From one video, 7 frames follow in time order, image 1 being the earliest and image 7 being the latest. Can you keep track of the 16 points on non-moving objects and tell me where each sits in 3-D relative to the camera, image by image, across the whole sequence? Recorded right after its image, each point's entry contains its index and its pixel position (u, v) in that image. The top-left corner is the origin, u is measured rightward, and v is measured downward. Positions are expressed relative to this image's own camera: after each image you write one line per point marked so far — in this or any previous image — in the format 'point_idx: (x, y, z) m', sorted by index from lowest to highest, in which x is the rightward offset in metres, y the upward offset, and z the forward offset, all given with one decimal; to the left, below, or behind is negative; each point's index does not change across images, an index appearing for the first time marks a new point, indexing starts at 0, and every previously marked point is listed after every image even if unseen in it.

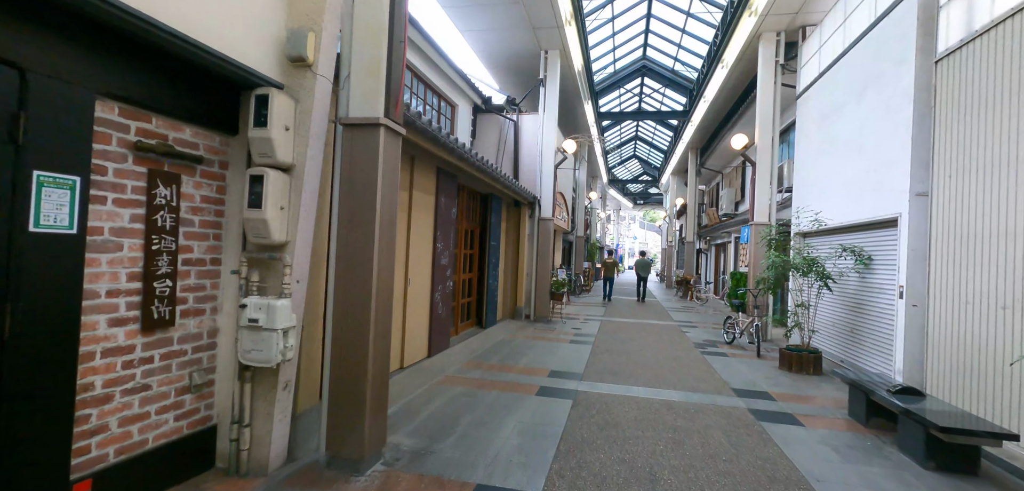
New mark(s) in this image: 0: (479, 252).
0: (-0.7, -0.1, +9.1) m
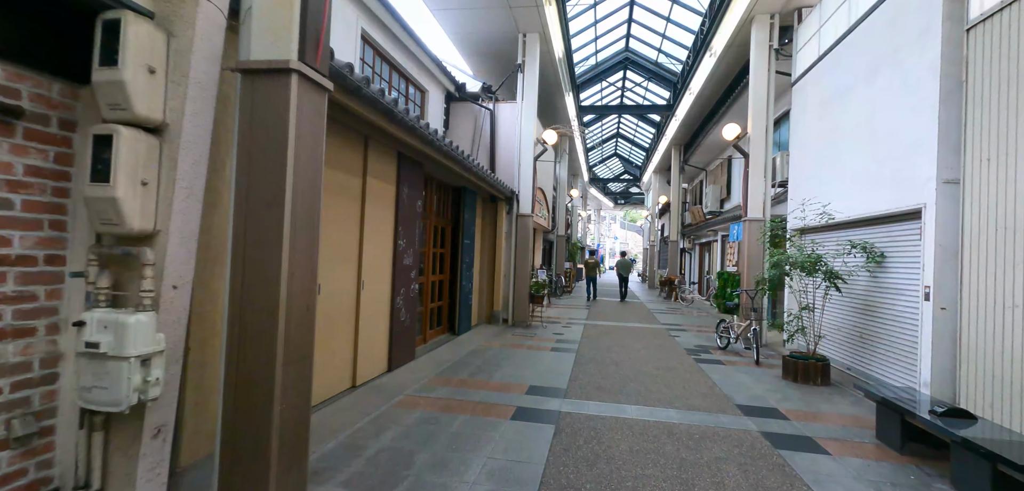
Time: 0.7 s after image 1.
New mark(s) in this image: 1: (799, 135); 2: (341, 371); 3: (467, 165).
0: (-1.1, -0.1, +8.3) m
1: (+4.8, +1.8, +7.8) m
2: (-1.7, -1.3, +4.7) m
3: (-0.6, +1.2, +6.9) m
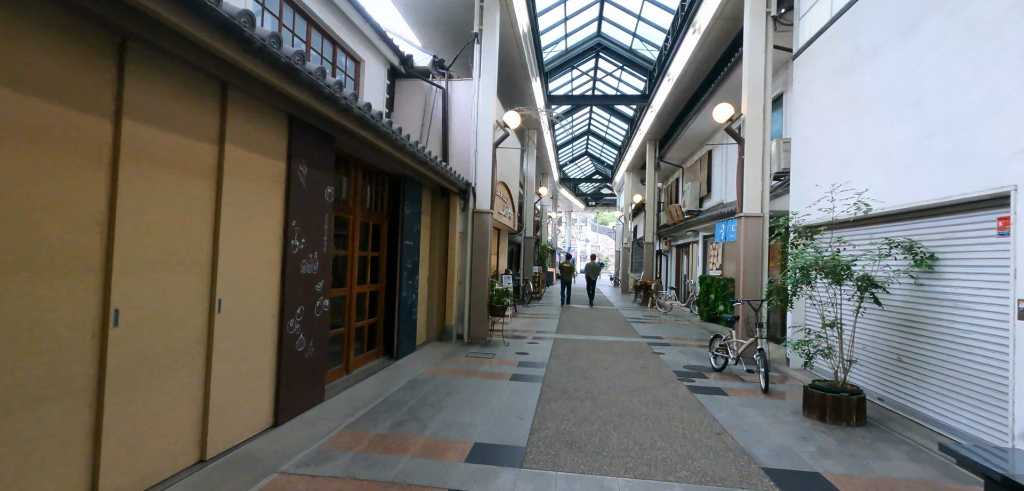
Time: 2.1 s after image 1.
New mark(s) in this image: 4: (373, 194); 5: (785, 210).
0: (-1.8, -0.1, +6.6) m
1: (+4.1, +1.8, +6.5) m
2: (-2.2, -1.3, +3.1) m
3: (-1.2, +1.2, +5.3) m
4: (-1.9, +0.7, +6.2) m
5: (+4.4, +0.6, +7.2) m
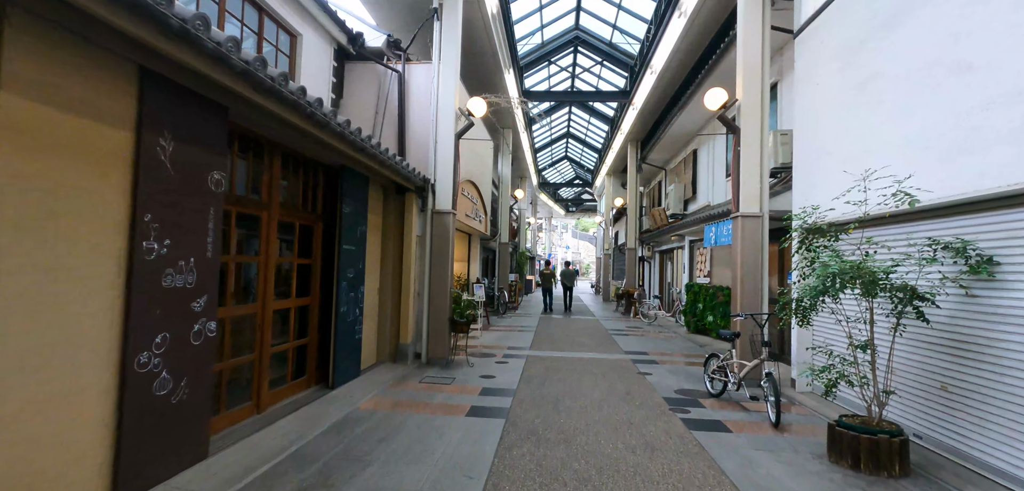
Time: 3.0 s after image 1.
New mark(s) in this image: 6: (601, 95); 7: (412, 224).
0: (-2.3, -0.2, +5.5) m
1: (+3.7, +1.8, +5.6) m
2: (-2.5, -1.3, +1.9) m
3: (-1.7, +1.1, +4.2) m
4: (-2.3, +0.6, +5.1) m
5: (+3.8, +0.5, +6.3) m
6: (+2.7, +4.6, +14.2) m
7: (-1.5, +0.3, +7.1) m
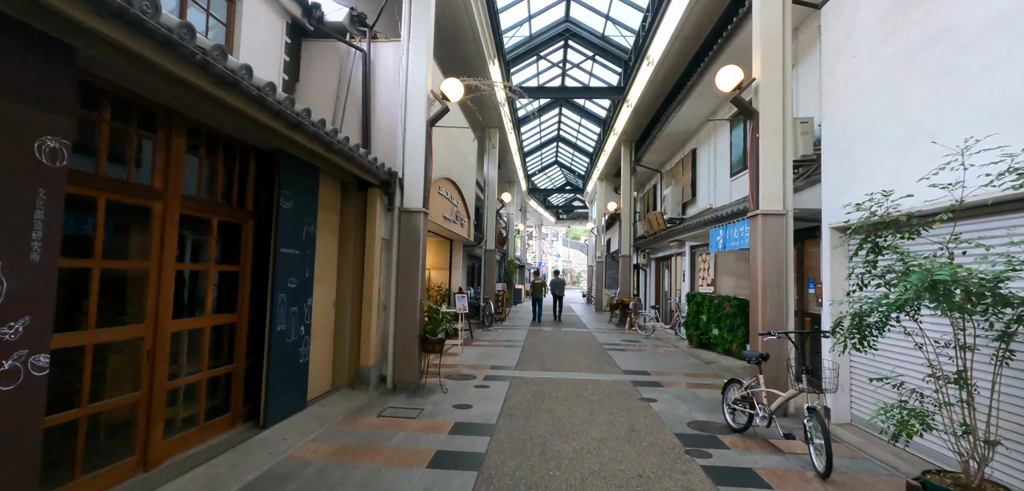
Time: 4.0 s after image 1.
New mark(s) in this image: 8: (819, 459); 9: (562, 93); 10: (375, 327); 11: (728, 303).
0: (-2.5, -0.2, +4.4) m
1: (+3.4, +1.8, +4.7) m
2: (-2.7, -1.2, +0.8) m
3: (-1.9, +1.1, +3.2) m
4: (-2.6, +0.6, +4.0) m
5: (+3.6, +0.5, +5.3) m
6: (+2.3, +4.4, +13.3) m
7: (-1.8, +0.3, +6.1) m
8: (+2.4, -1.7, +3.7) m
9: (+1.4, +4.2, +13.0) m
10: (-1.8, -1.1, +6.1) m
11: (+4.1, -1.1, +8.9) m
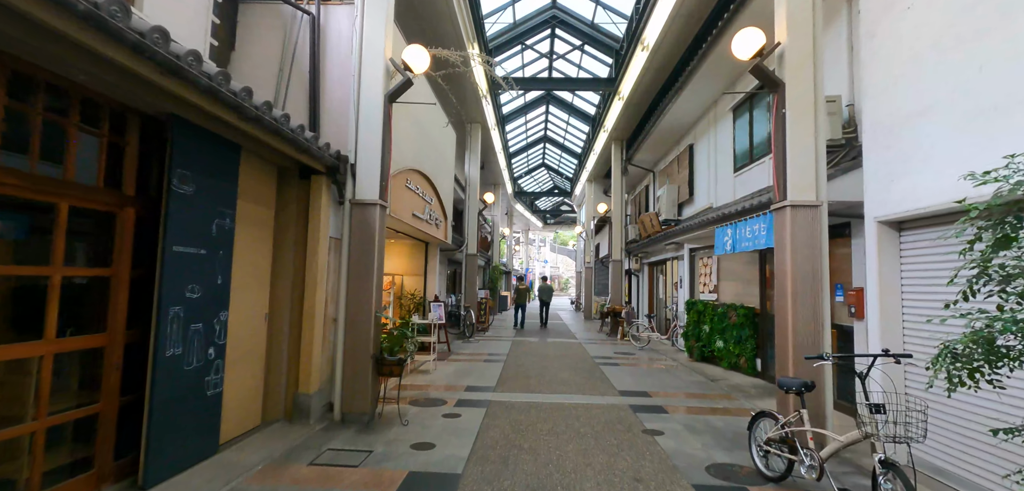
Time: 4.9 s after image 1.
0: (-2.7, -0.2, +3.3) m
1: (+3.2, +1.8, +3.8) m
2: (-2.8, -1.2, -0.4) m
3: (-2.1, +1.2, +2.1) m
4: (-2.8, +0.6, +2.9) m
5: (+3.4, +0.5, +4.4) m
6: (+1.9, +4.3, +12.4) m
7: (-2.1, +0.3, +5.0) m
8: (+2.2, -1.6, +2.6) m
9: (+1.0, +4.1, +12.0) m
10: (-2.1, -1.1, +5.0) m
11: (+3.8, -1.1, +7.9) m
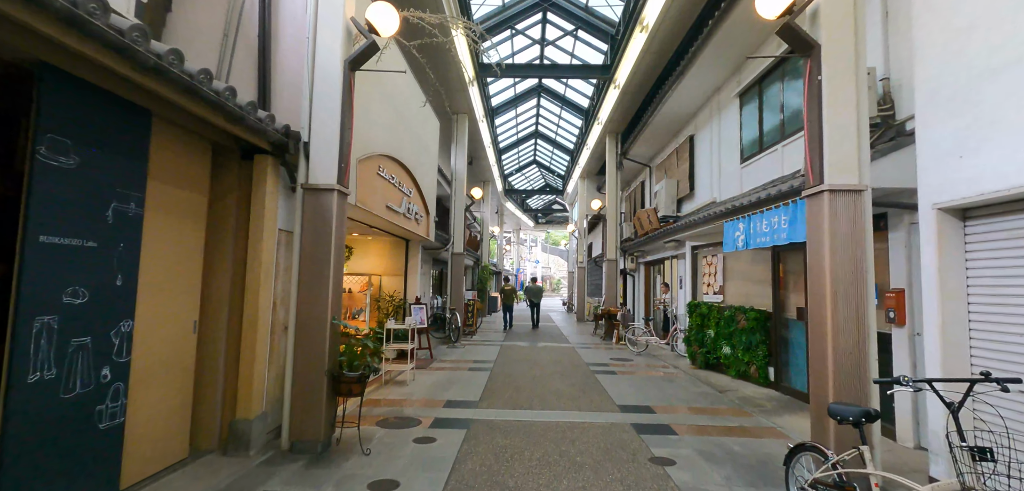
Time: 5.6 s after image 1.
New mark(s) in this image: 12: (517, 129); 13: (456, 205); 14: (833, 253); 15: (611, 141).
0: (-2.9, -0.1, +2.5) m
1: (+3.1, +1.8, +3.0) m
2: (-2.9, -1.1, -1.2) m
3: (-2.2, +1.2, +1.2) m
4: (-2.9, +0.7, +2.1) m
5: (+3.2, +0.6, +3.6) m
6: (+1.6, +4.4, +11.6) m
7: (-2.2, +0.3, +4.1) m
8: (+2.1, -1.6, +1.9) m
9: (+0.7, +4.2, +11.2) m
10: (-2.2, -1.0, +4.1) m
11: (+3.6, -1.1, +7.2) m
12: (+0.2, +4.9, +19.4) m
13: (-1.6, +1.1, +13.1) m
14: (+2.5, -0.1, +3.6) m
15: (+3.1, +3.3, +14.5) m
